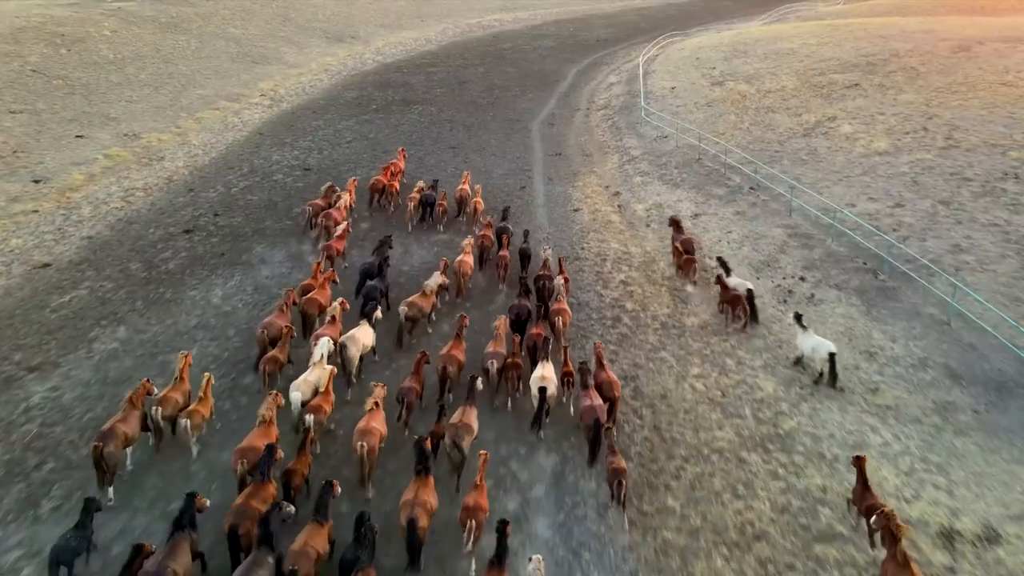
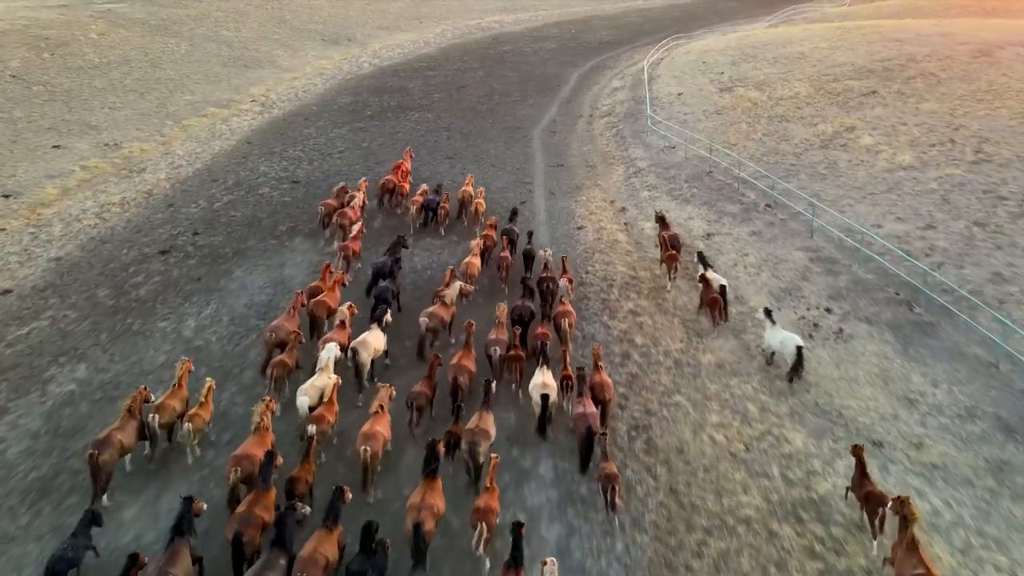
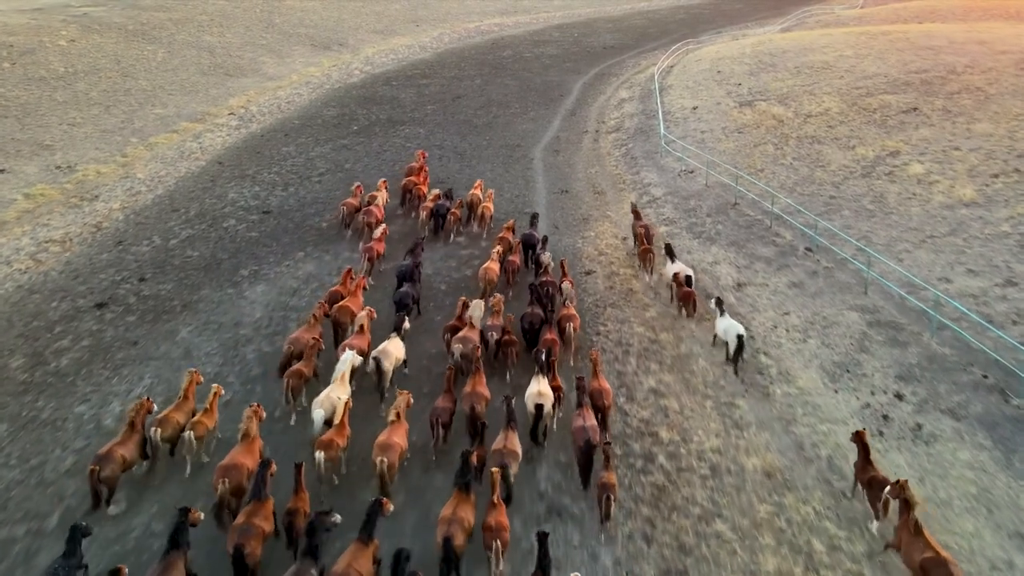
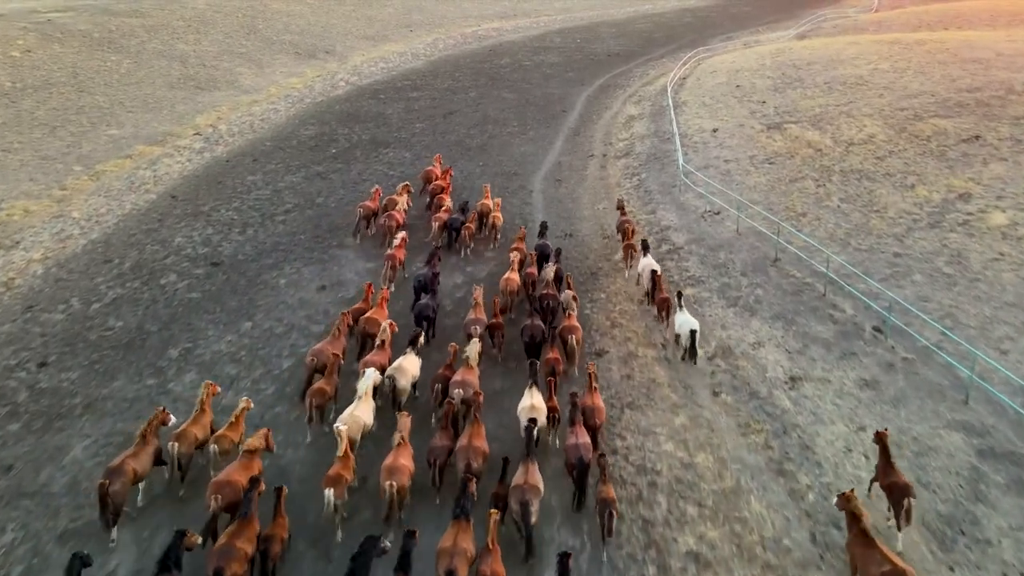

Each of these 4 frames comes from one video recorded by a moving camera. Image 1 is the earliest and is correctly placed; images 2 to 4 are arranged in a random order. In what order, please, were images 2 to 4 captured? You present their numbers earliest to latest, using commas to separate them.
2, 3, 4
